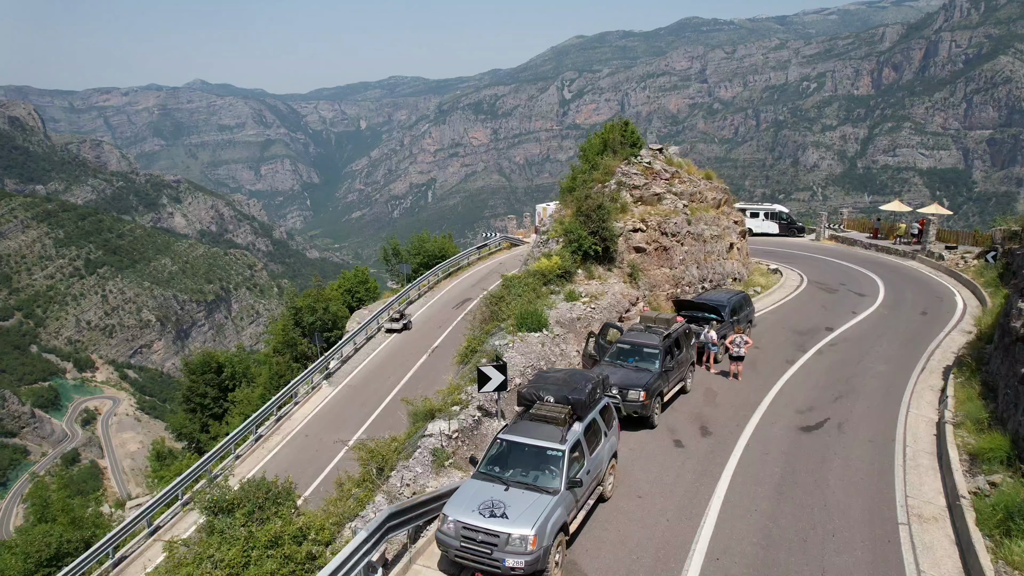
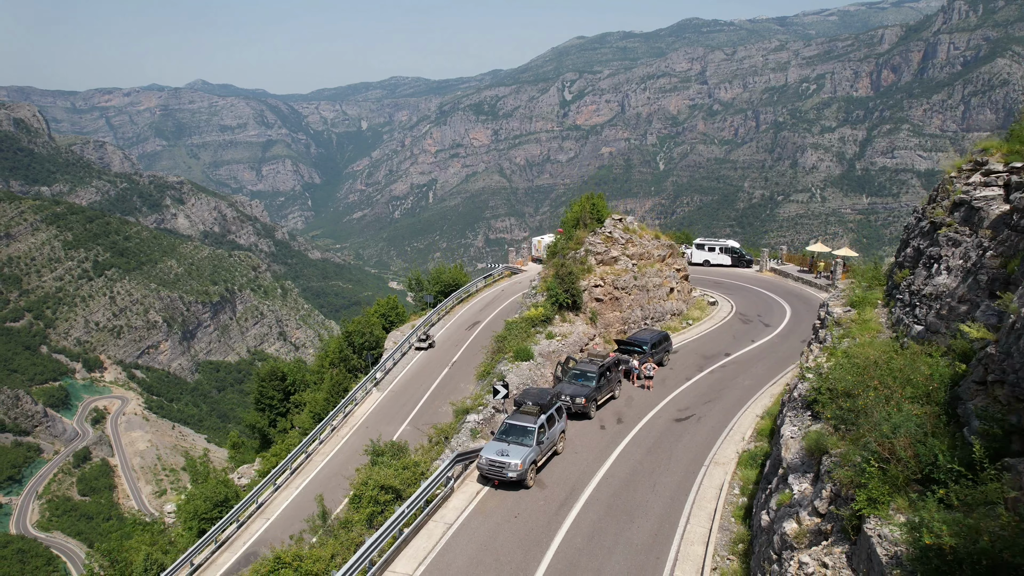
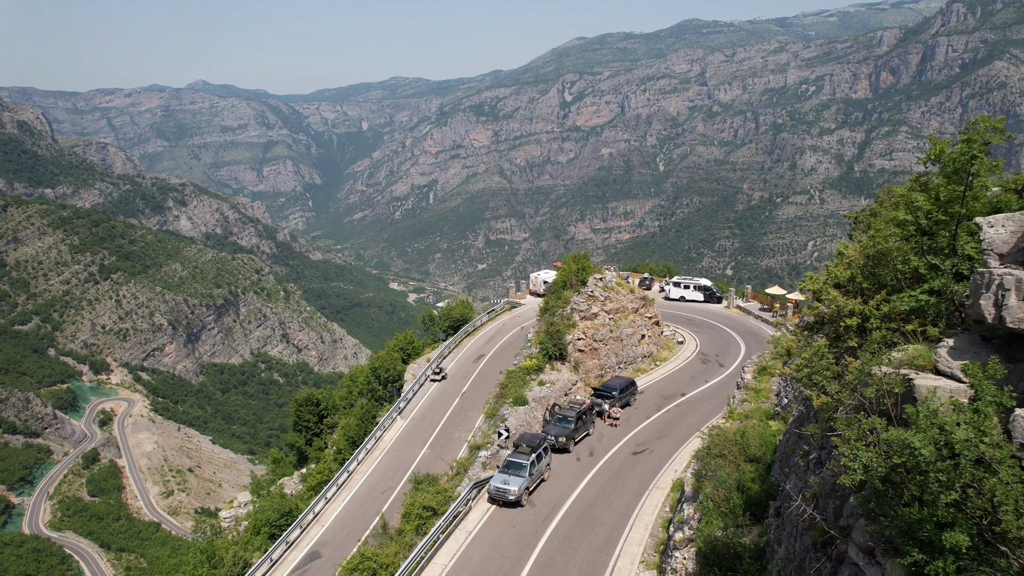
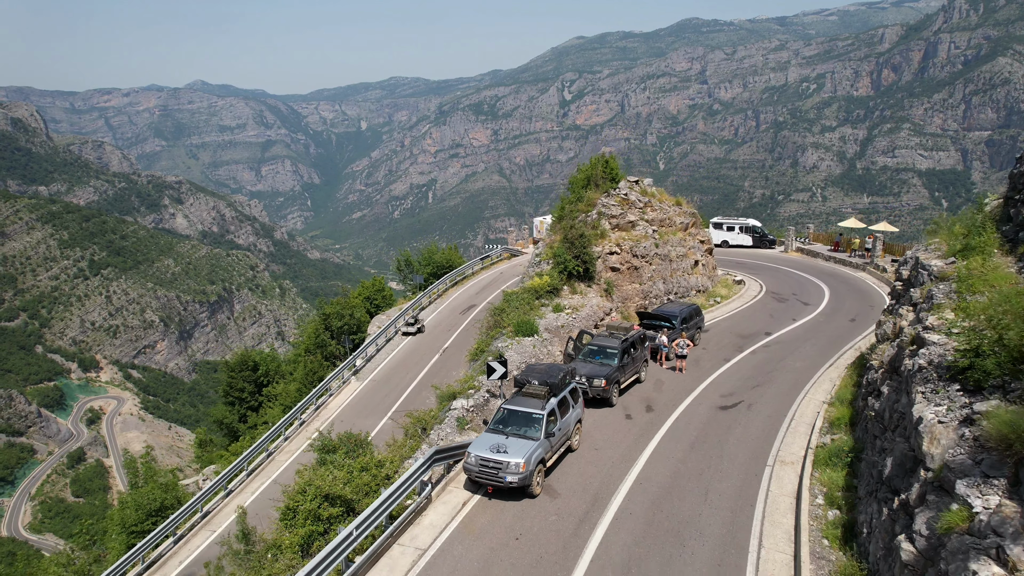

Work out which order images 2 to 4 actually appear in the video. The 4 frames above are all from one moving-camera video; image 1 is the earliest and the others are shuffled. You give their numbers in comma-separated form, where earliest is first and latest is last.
4, 2, 3
